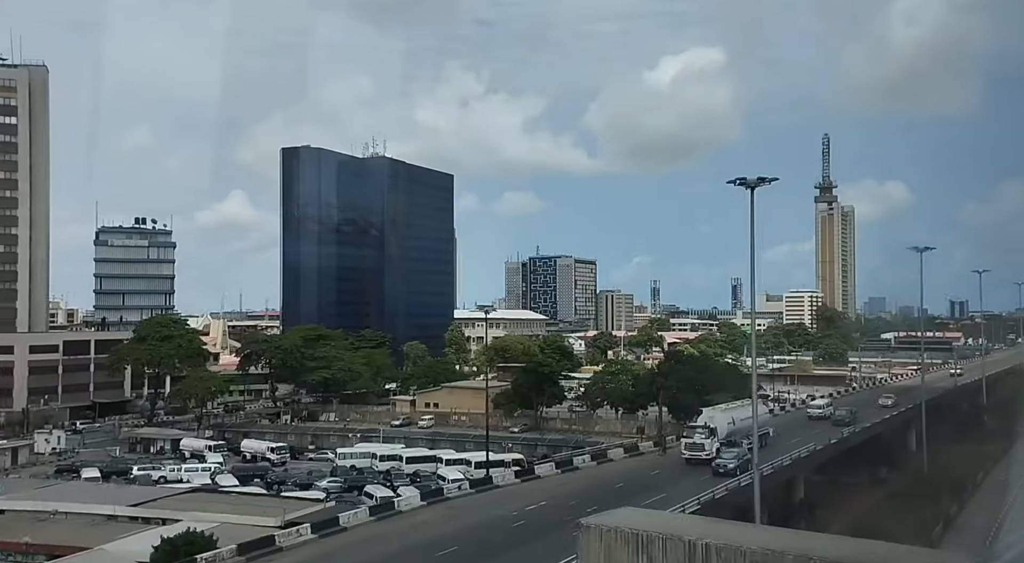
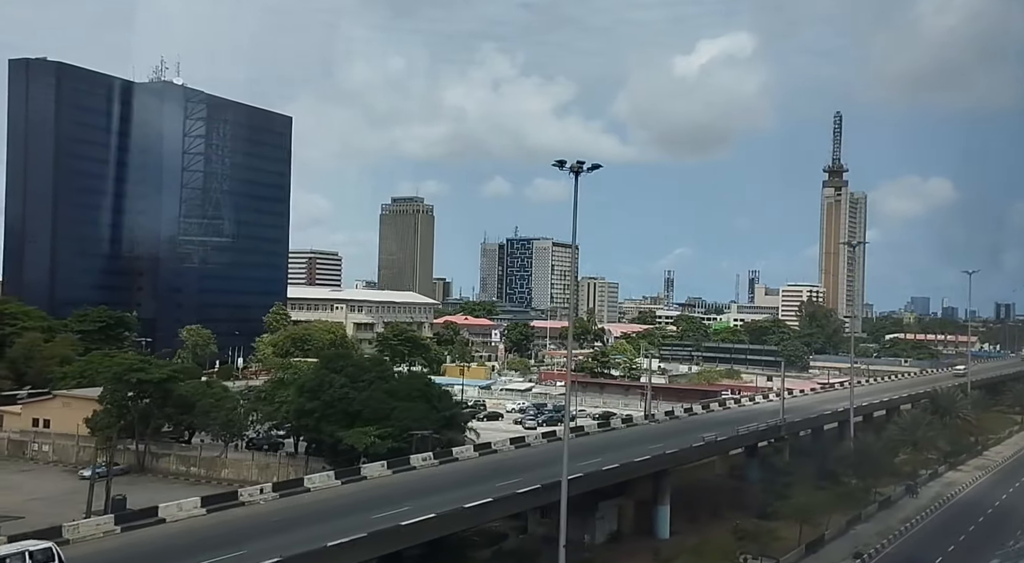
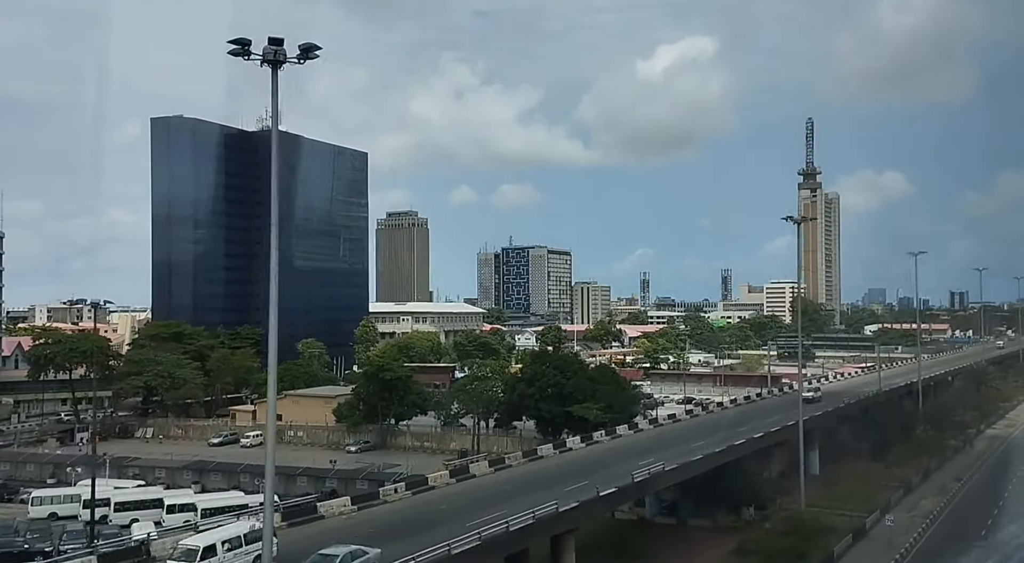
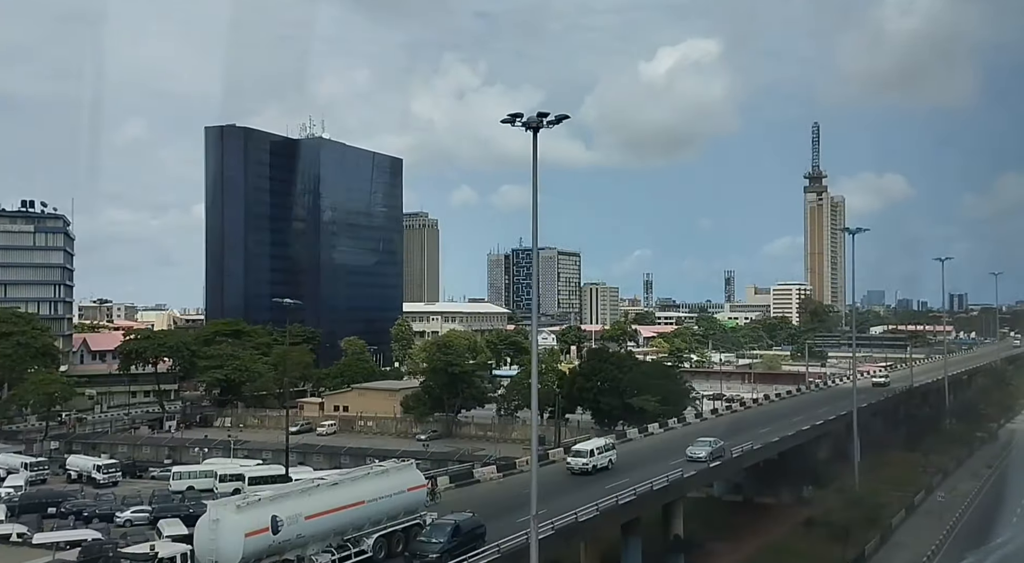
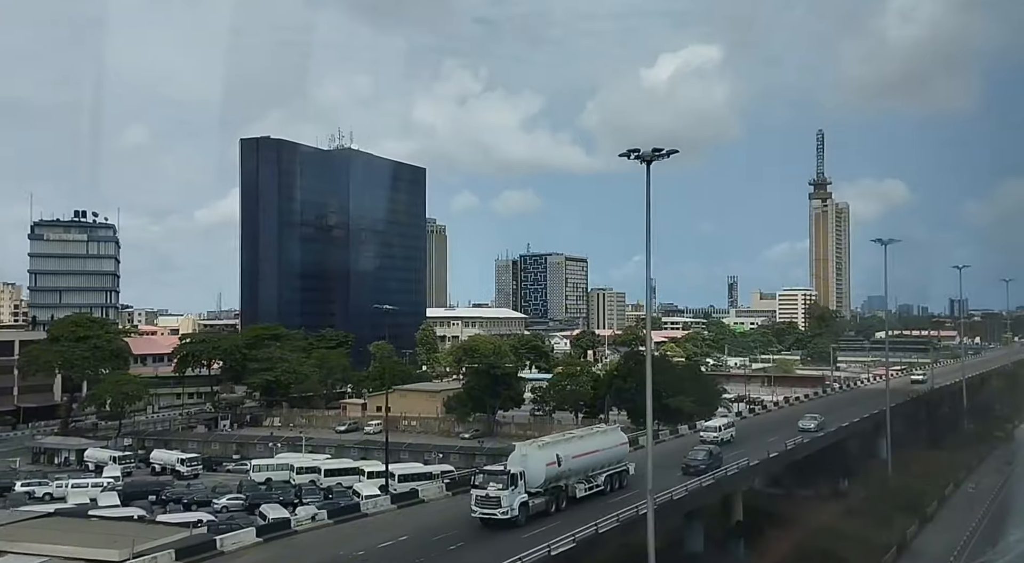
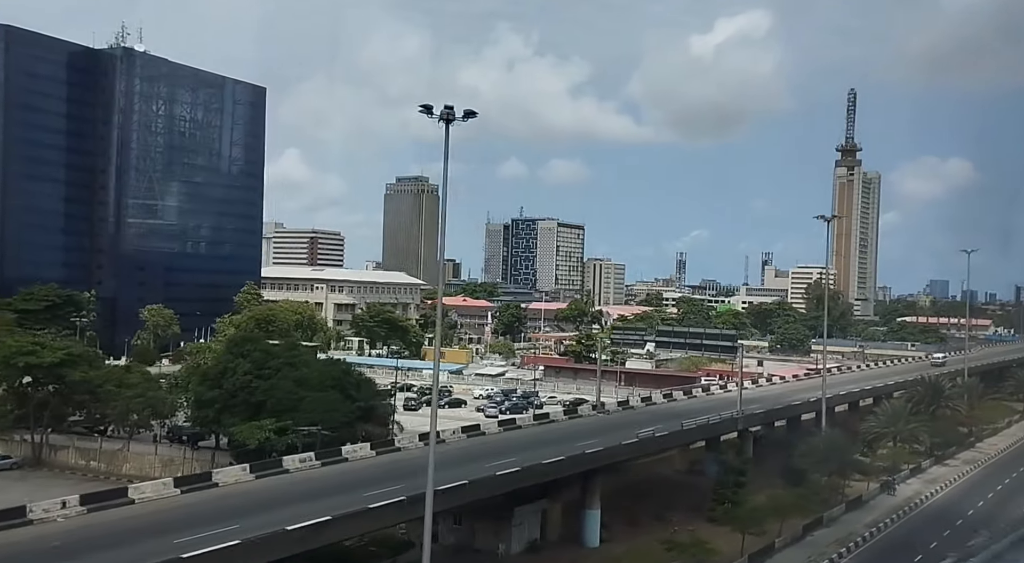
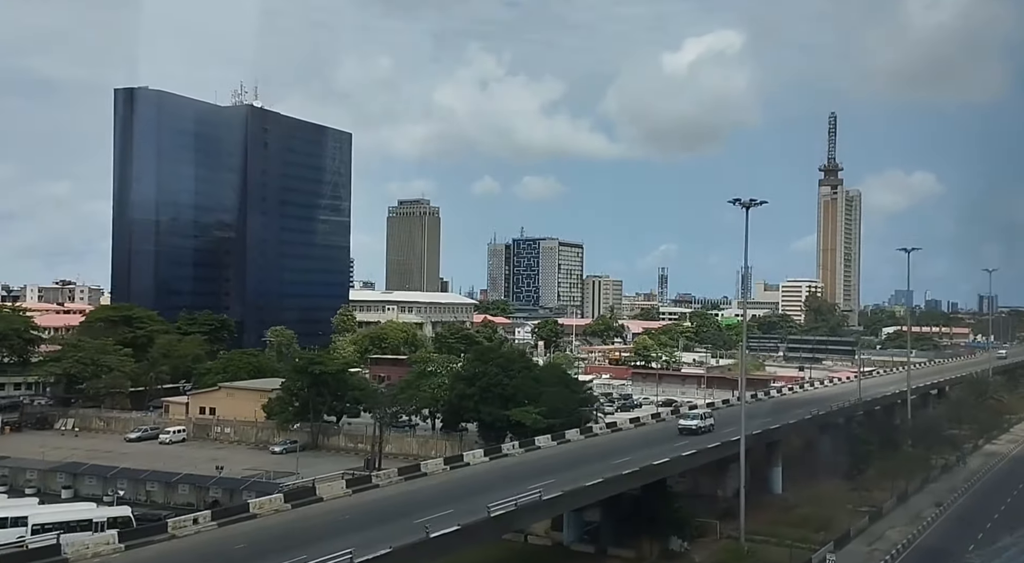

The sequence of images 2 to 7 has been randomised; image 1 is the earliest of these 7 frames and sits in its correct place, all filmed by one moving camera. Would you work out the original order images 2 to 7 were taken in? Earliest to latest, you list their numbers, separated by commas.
5, 4, 3, 7, 2, 6
